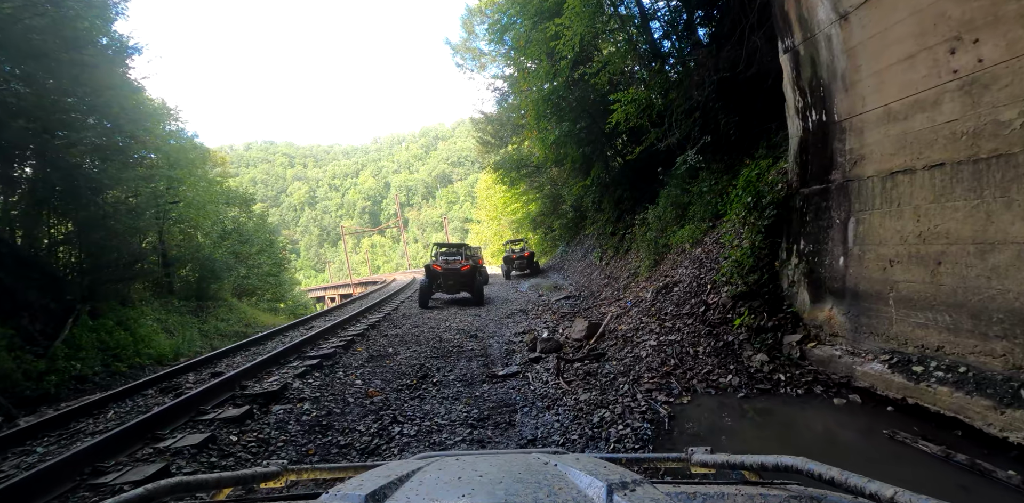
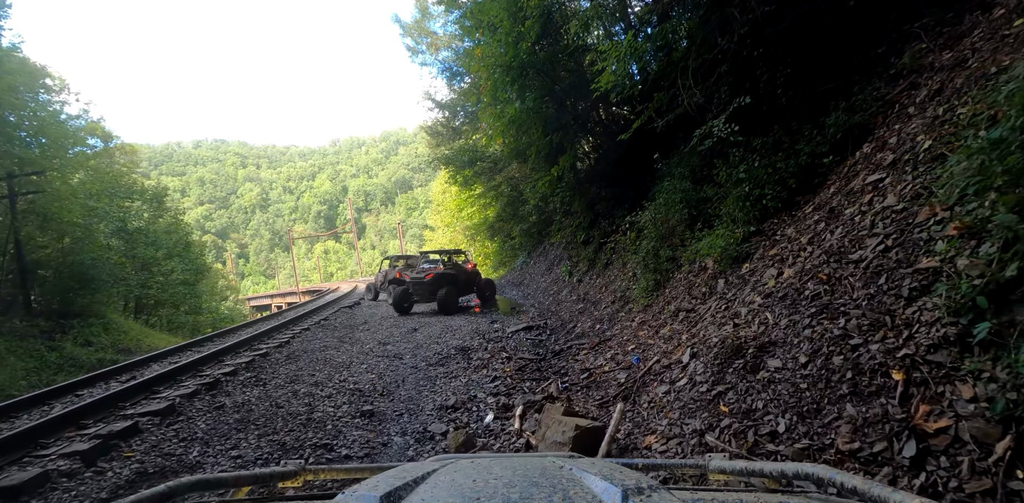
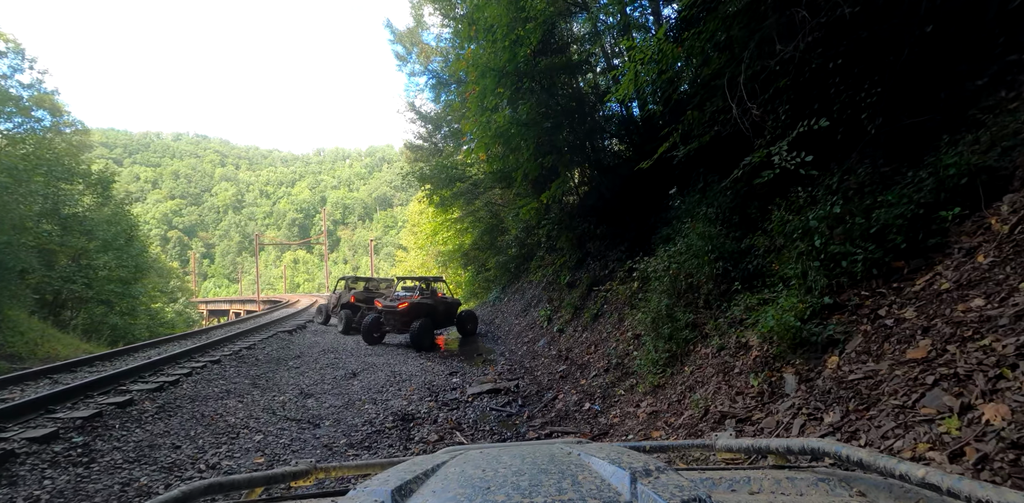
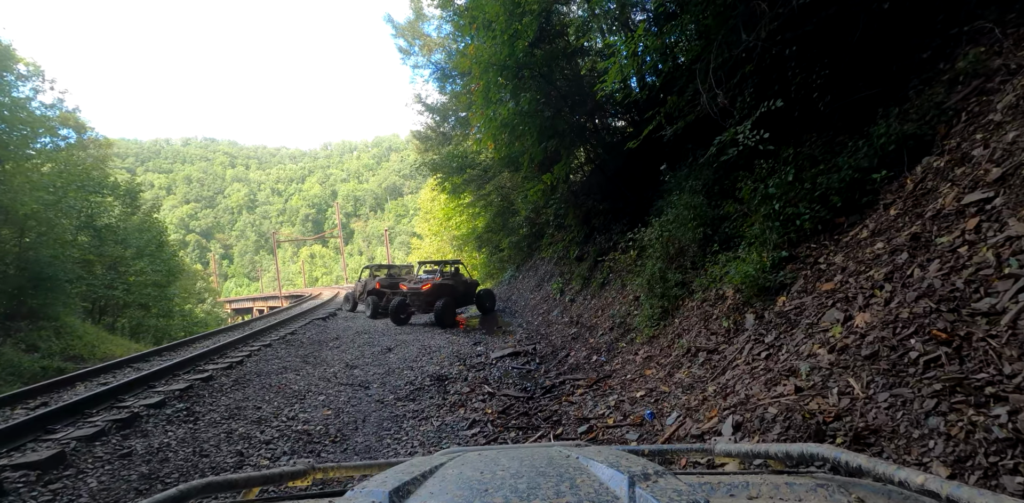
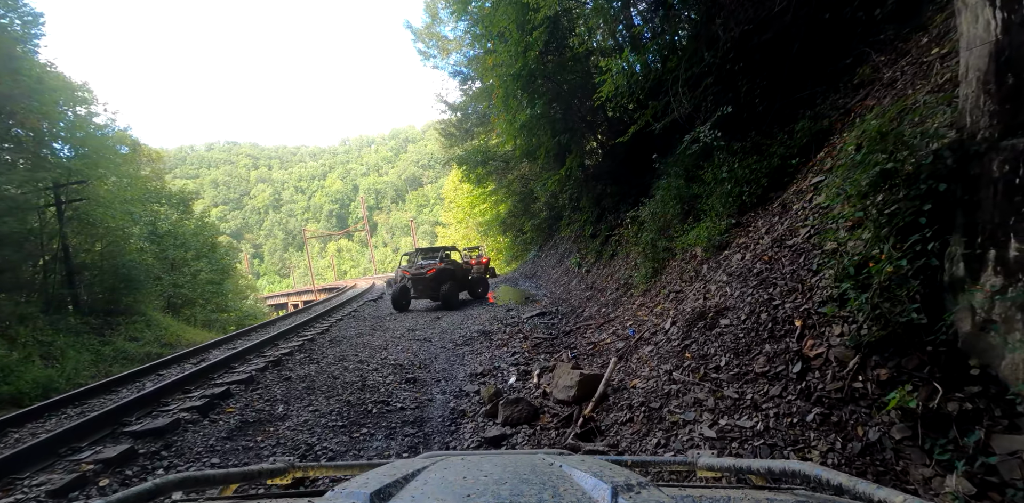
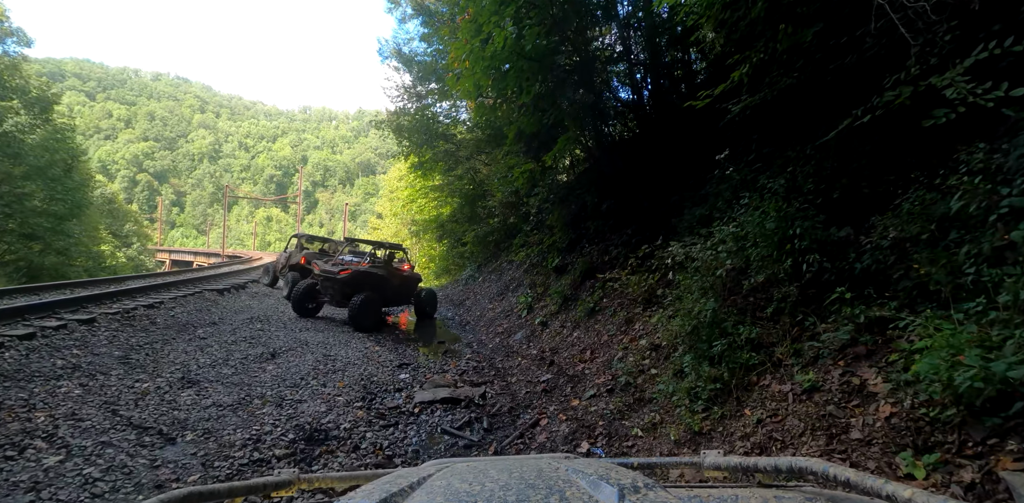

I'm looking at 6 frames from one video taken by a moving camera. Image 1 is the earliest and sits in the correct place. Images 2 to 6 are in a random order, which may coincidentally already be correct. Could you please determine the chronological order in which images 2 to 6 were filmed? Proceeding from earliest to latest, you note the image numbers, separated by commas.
5, 2, 4, 3, 6
